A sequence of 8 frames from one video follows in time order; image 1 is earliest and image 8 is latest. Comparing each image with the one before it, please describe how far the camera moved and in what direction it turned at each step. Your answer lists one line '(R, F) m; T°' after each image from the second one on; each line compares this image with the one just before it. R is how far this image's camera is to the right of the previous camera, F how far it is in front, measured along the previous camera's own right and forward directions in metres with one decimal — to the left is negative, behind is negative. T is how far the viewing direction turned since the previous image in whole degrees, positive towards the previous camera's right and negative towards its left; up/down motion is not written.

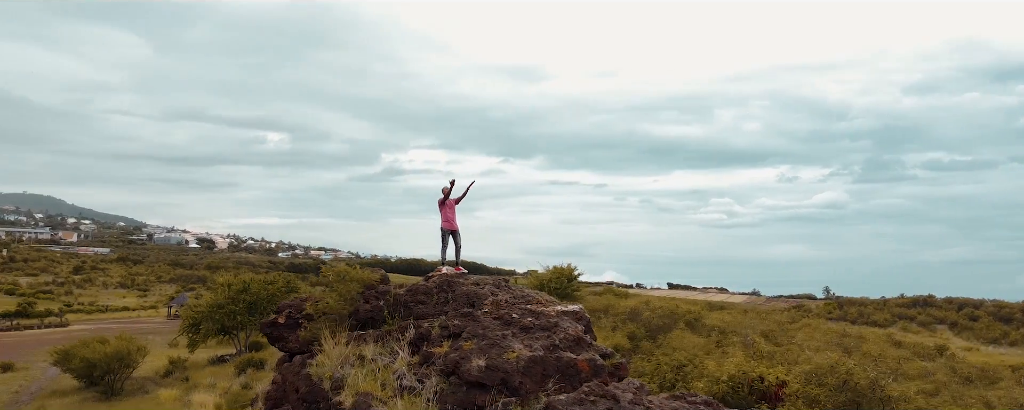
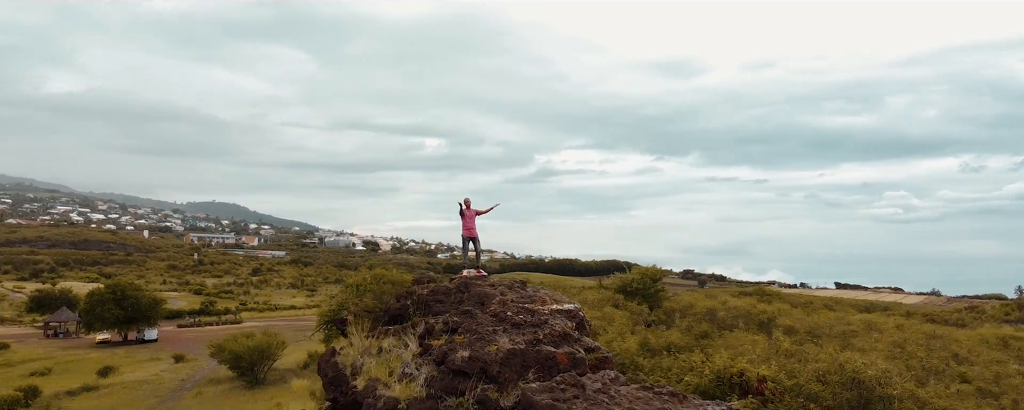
(+1.1, -0.6) m; -11°
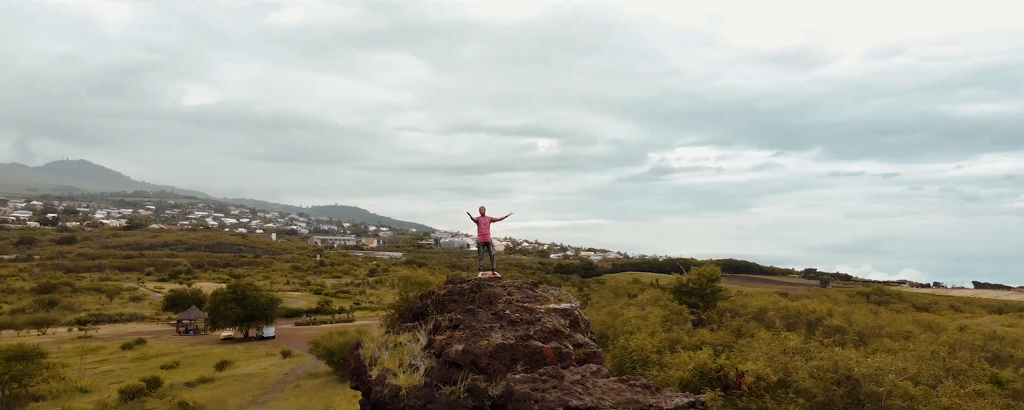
(+0.9, -0.5) m; -8°
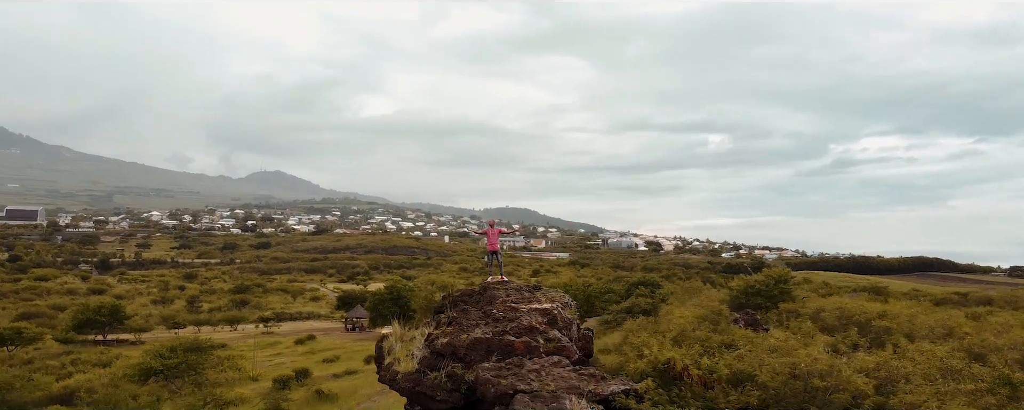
(+1.7, -0.9) m; -12°
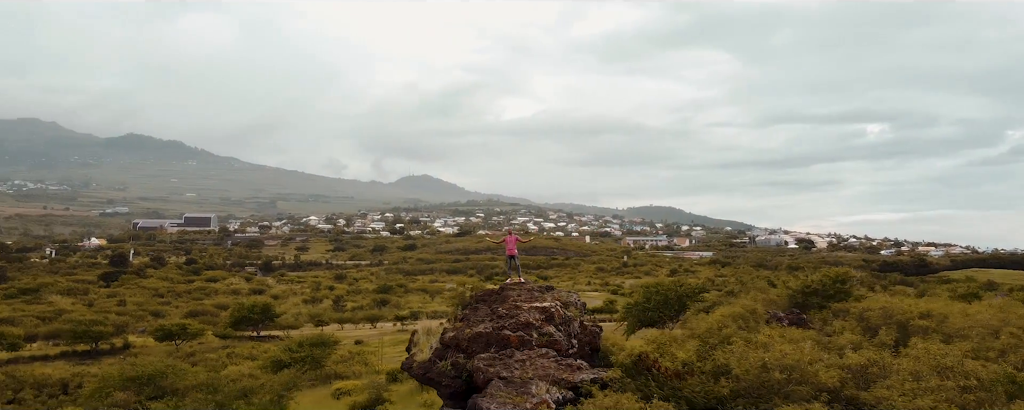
(+1.5, -0.9) m; -10°
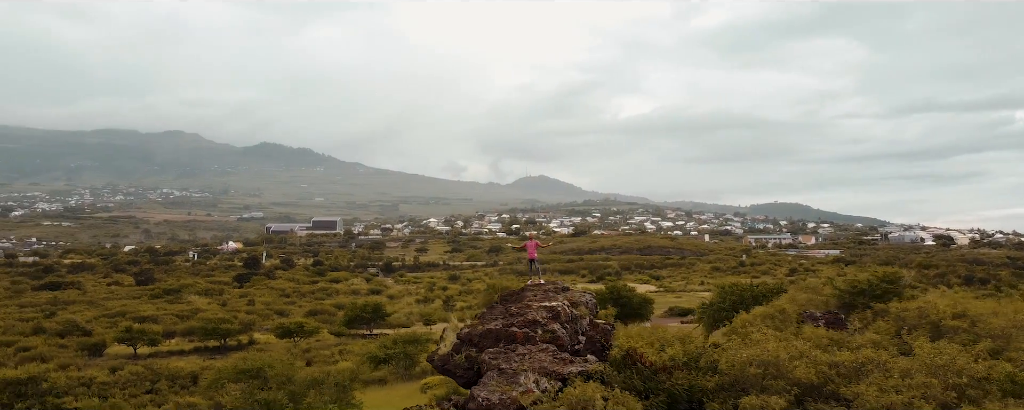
(+1.2, -0.8) m; -8°
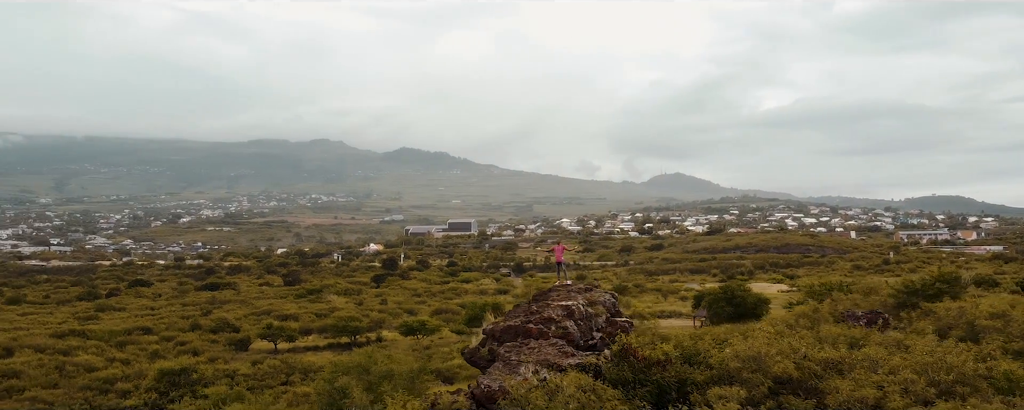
(+1.5, -0.9) m; -9°
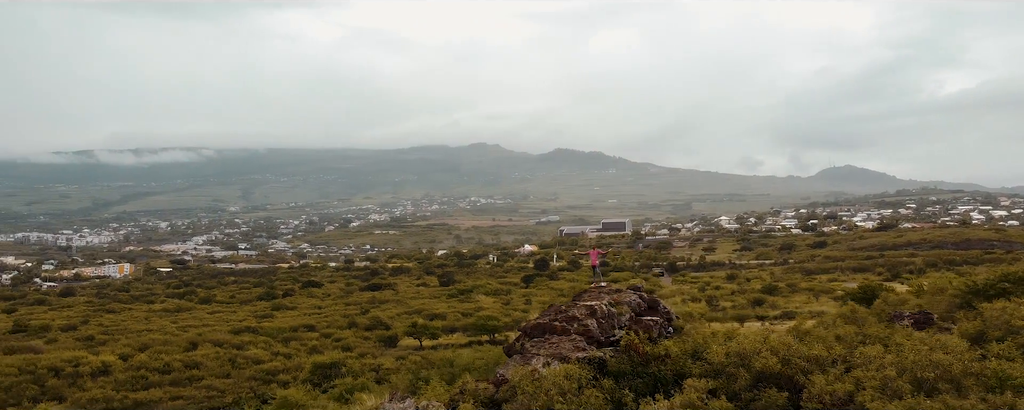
(+1.8, -1.1) m; -11°
